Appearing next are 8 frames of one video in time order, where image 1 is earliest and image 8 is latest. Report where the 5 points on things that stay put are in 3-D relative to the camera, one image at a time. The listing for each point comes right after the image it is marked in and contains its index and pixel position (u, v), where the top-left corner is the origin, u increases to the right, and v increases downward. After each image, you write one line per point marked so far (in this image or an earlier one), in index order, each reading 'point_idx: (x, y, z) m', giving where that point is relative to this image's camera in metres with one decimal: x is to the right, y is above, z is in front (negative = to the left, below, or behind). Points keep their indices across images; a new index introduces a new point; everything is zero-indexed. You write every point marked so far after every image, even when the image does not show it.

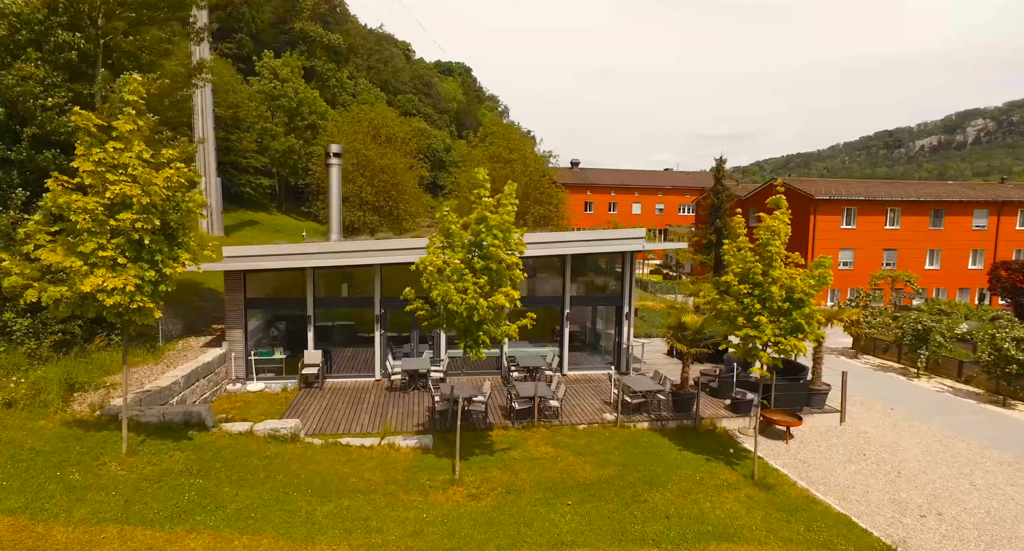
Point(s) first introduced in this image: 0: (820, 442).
0: (+5.7, -3.1, +10.5) m
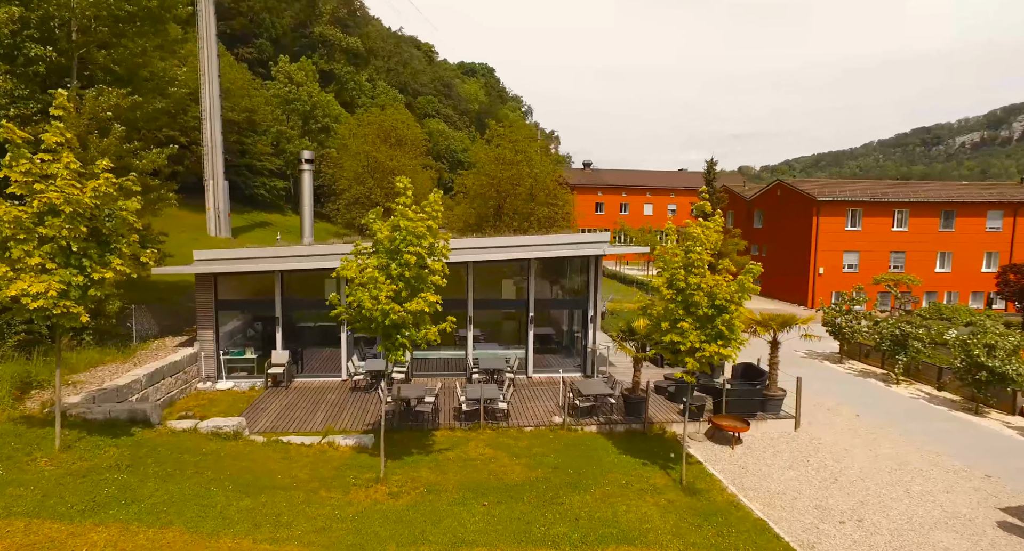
0: (+4.7, -3.2, +10.5) m
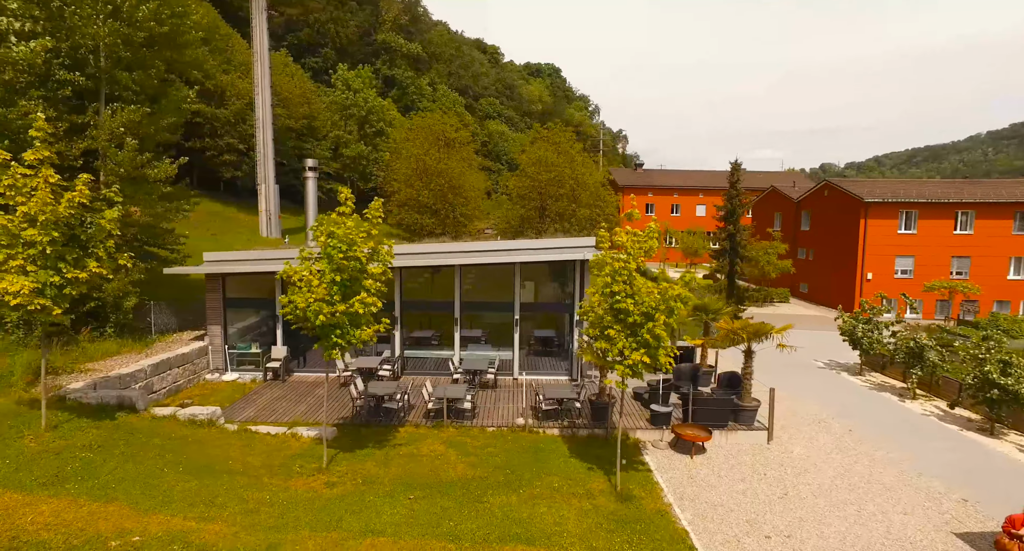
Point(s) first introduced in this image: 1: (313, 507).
0: (+3.9, -3.4, +10.2) m
1: (-2.7, -3.2, +7.6) m
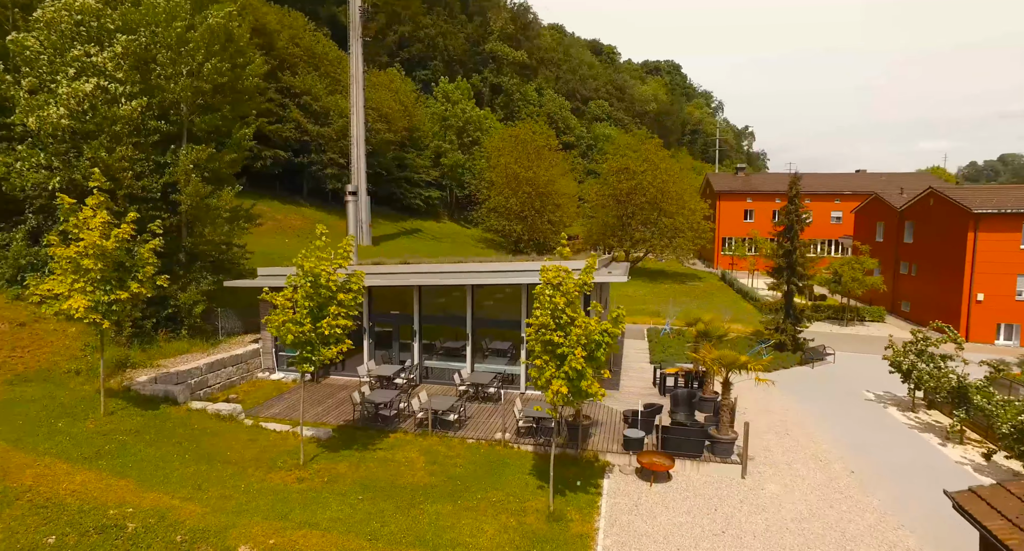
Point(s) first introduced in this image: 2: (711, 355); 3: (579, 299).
0: (+3.2, -3.9, +10.3) m
1: (-3.8, -3.6, +9.0) m
2: (+3.9, -1.6, +11.2) m
3: (+1.0, -0.5, +8.9) m
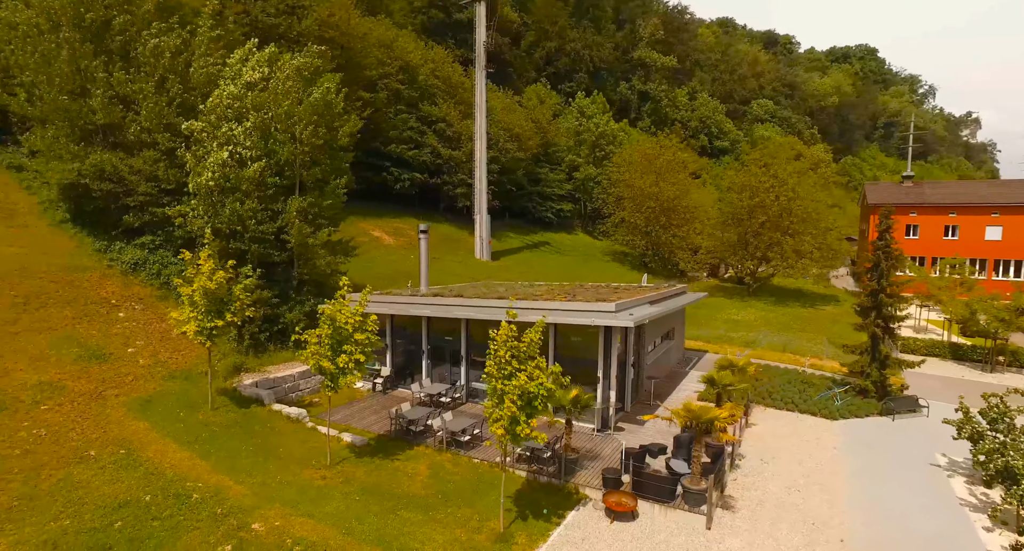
0: (+2.6, -5.0, +11.0) m
1: (-4.5, -4.5, +11.7) m
2: (+3.6, -2.8, +11.7) m
3: (+0.2, -1.5, +10.2) m
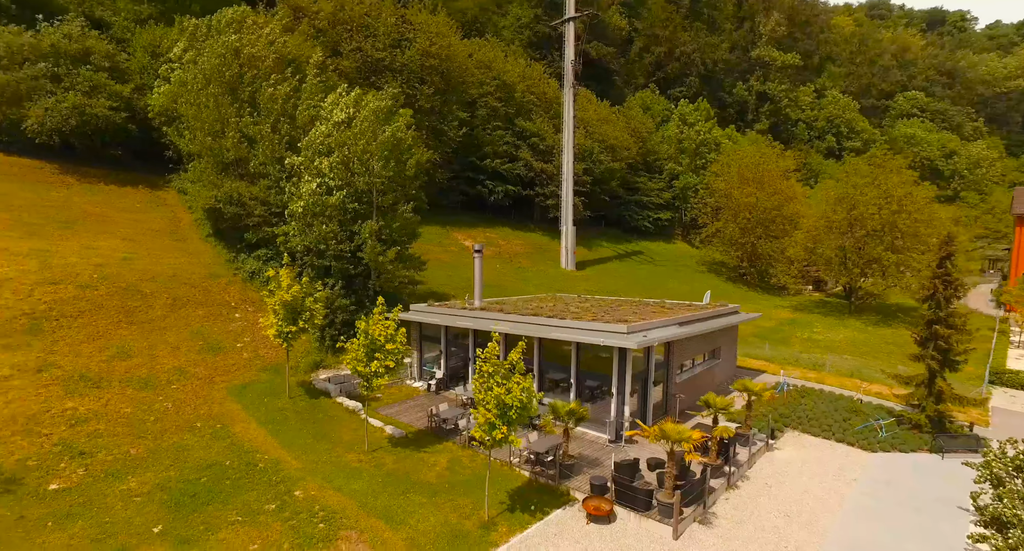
0: (+2.2, -5.7, +12.2) m
1: (-4.5, -5.0, +14.4) m
2: (+3.4, -3.4, +12.6) m
3: (-0.2, -2.1, +12.0) m
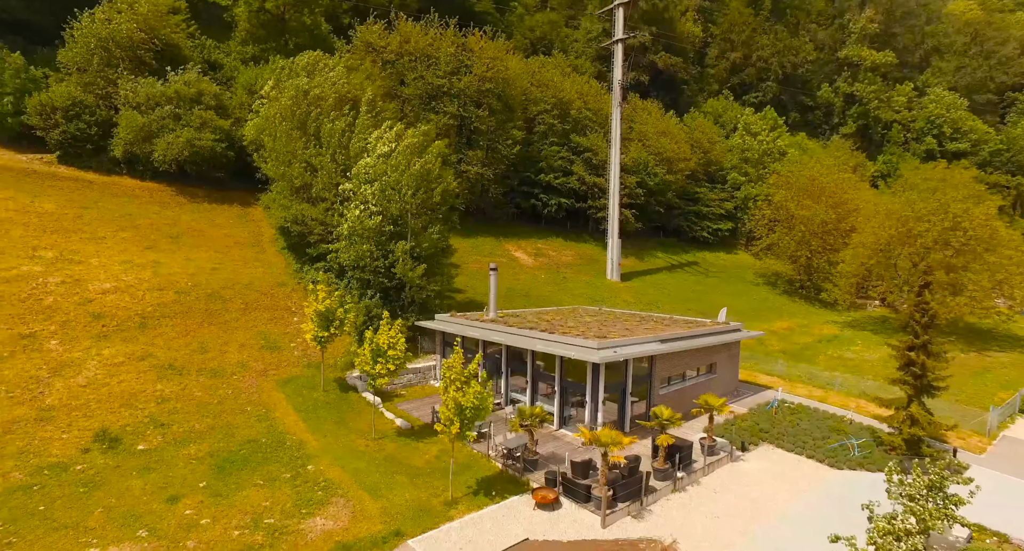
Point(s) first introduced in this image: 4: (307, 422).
0: (+1.0, -6.3, +14.4) m
1: (-5.3, -5.5, +17.7) m
2: (+2.3, -4.1, +14.7) m
3: (-1.3, -2.7, +14.6) m
4: (-7.1, -5.1, +19.3) m
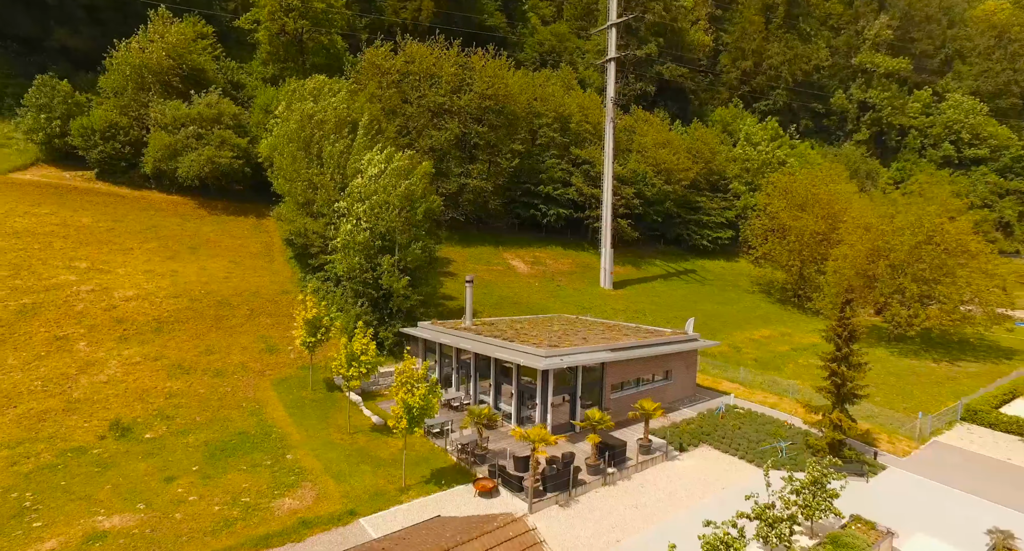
0: (-0.7, -6.8, +16.6) m
1: (-6.9, -6.0, +20.2) m
2: (+0.6, -4.6, +16.8) m
3: (-3.0, -3.2, +16.9) m
4: (-8.6, -5.6, +21.9) m
